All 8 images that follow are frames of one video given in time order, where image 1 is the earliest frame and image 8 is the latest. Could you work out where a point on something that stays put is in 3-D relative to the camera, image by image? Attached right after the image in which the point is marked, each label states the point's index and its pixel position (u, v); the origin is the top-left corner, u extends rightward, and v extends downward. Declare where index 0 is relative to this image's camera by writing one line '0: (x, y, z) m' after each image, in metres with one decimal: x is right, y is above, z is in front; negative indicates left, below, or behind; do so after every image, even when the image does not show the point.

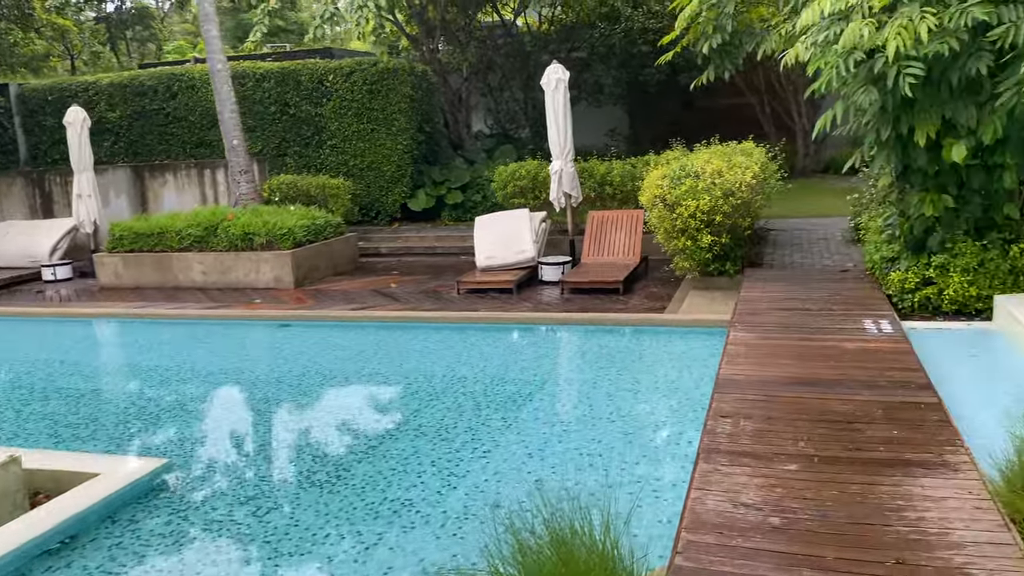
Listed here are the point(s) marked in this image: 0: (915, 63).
0: (+2.5, +1.4, +5.2) m
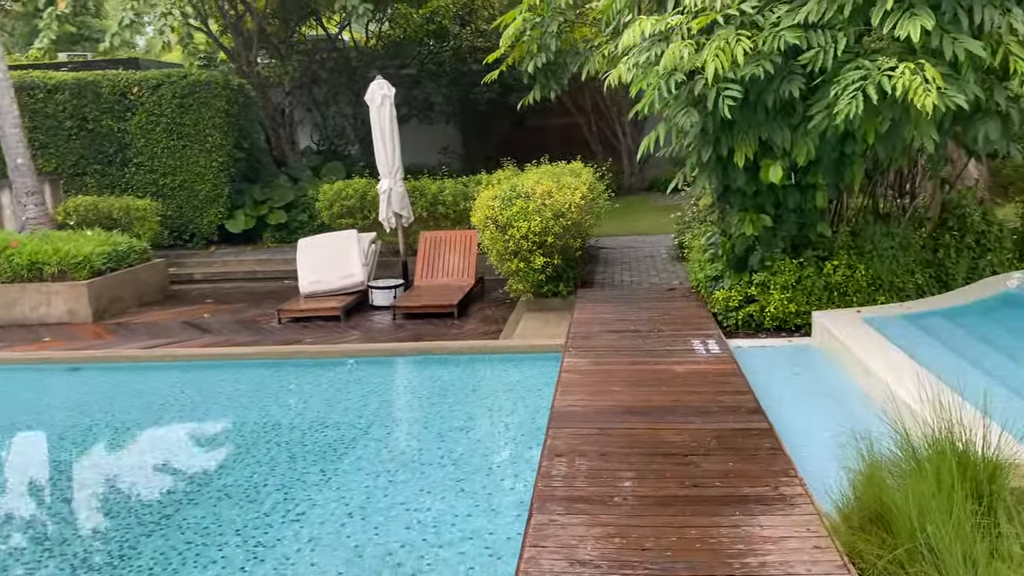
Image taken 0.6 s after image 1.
0: (+1.4, +1.2, +5.2) m
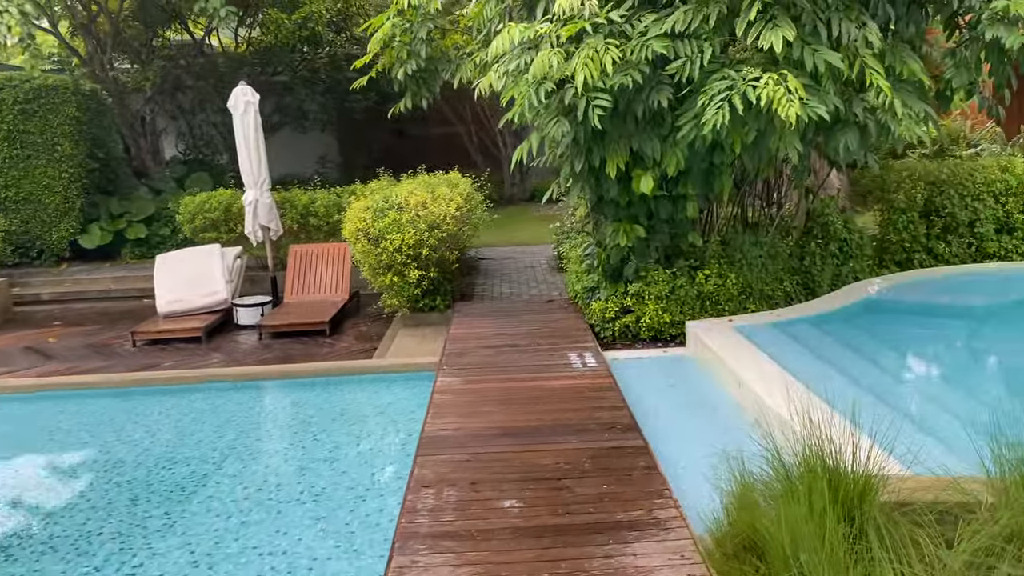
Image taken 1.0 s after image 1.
0: (+0.5, +1.2, +5.1) m
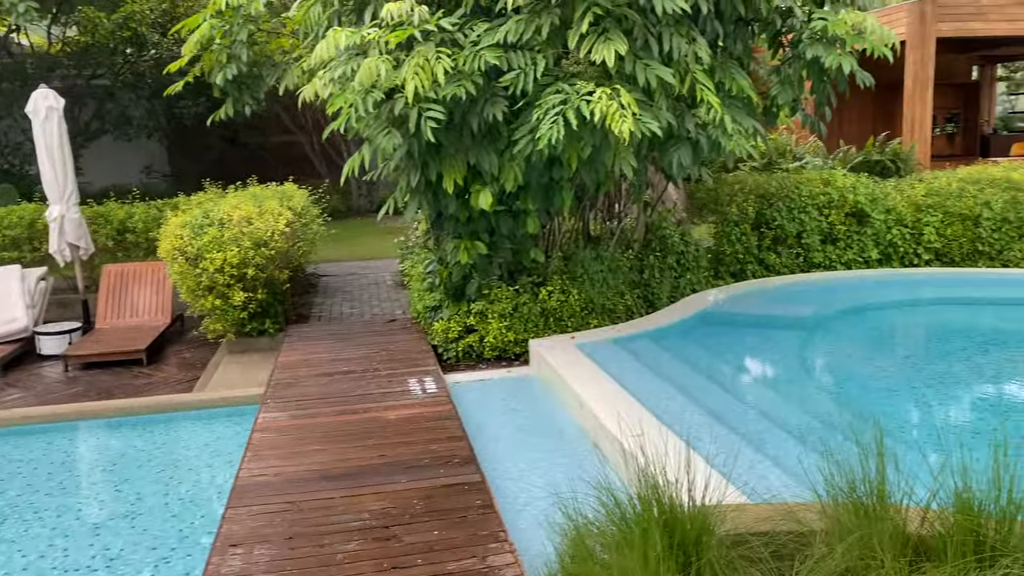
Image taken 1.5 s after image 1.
0: (-0.4, +1.0, +4.9) m
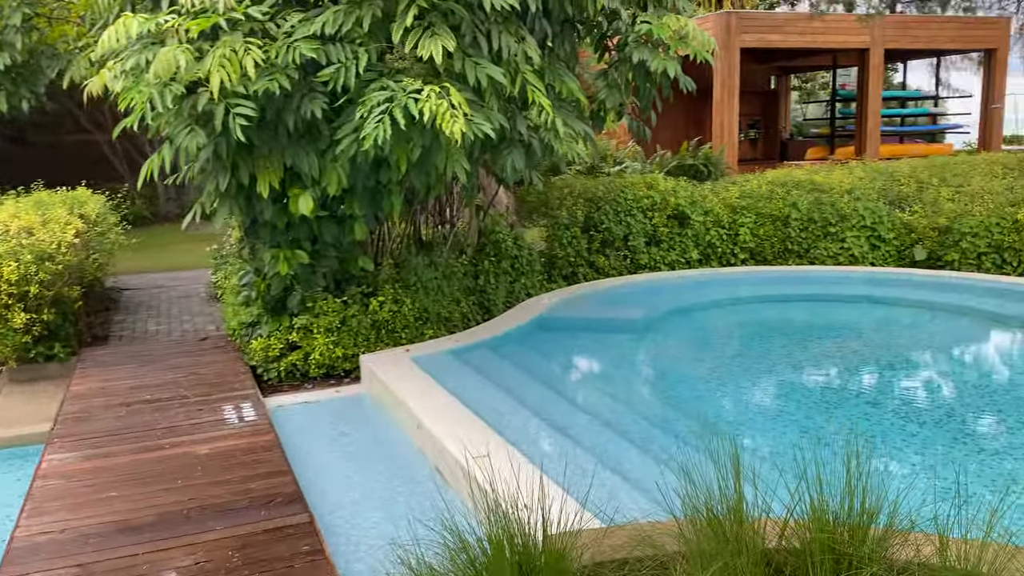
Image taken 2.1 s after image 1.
0: (-1.4, +1.0, +4.4) m
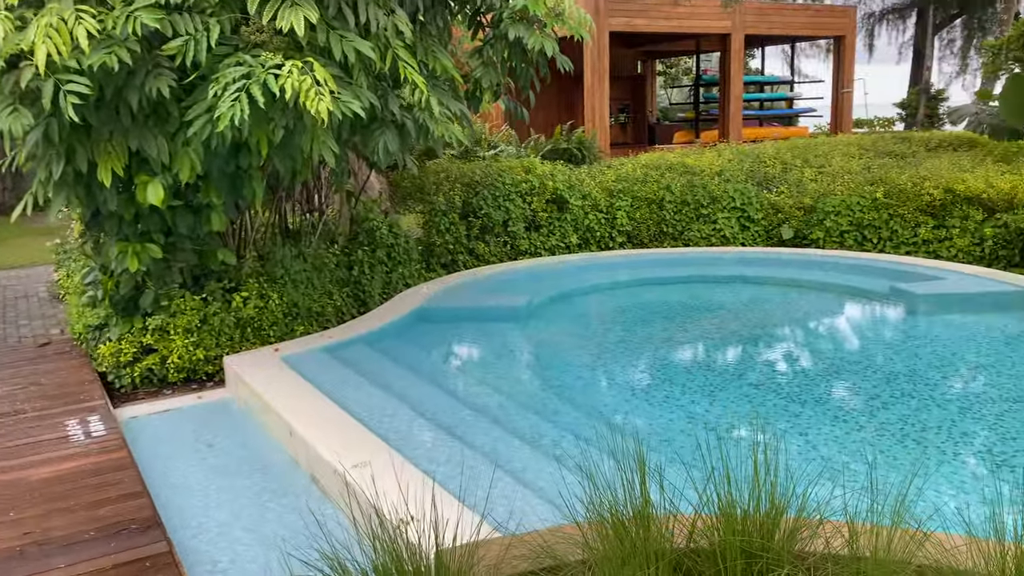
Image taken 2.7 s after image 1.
0: (-2.0, +1.0, +3.9) m
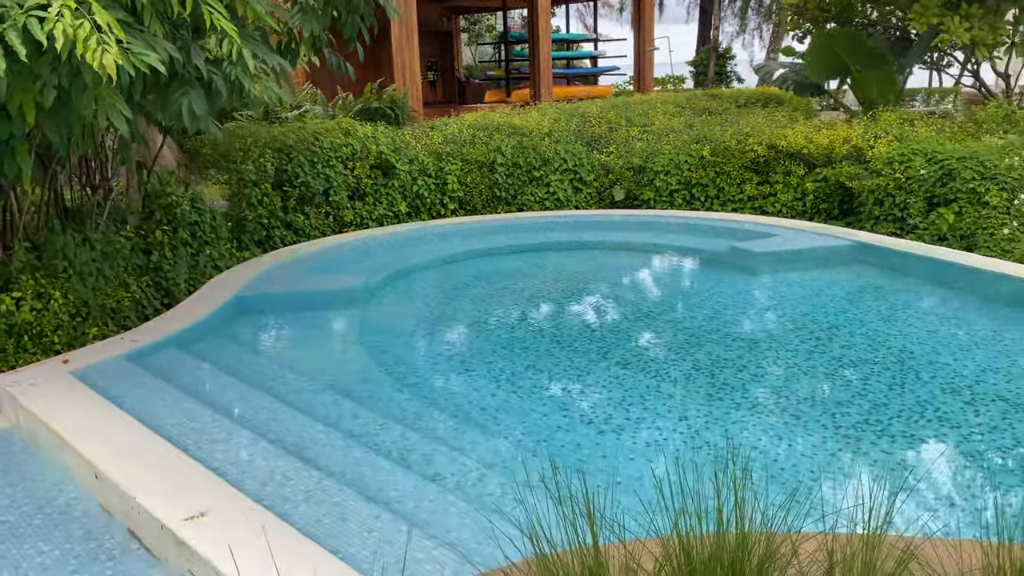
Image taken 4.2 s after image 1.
0: (-2.5, +0.9, +2.8) m
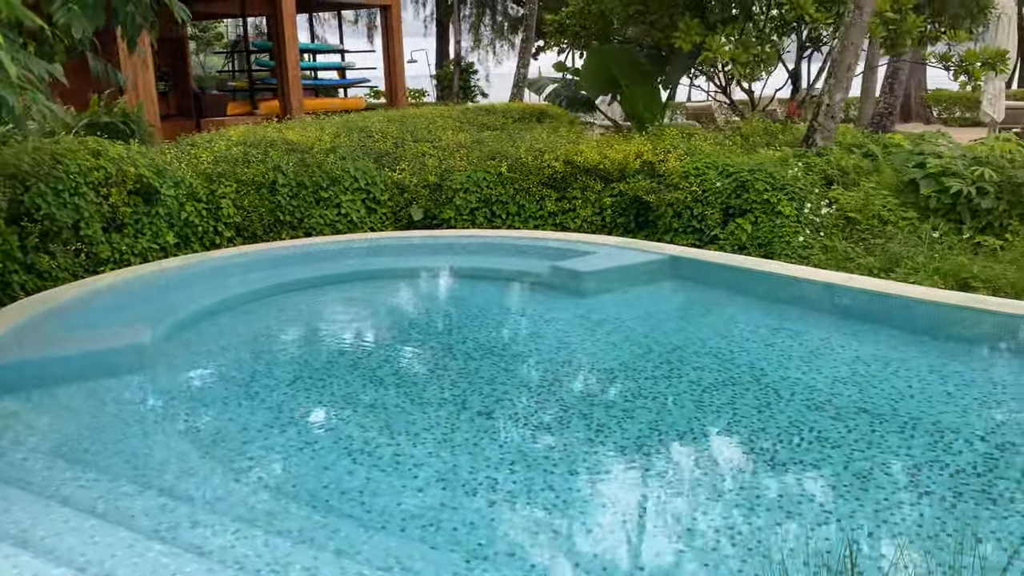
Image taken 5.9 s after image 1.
0: (-2.7, +0.6, +1.5) m
